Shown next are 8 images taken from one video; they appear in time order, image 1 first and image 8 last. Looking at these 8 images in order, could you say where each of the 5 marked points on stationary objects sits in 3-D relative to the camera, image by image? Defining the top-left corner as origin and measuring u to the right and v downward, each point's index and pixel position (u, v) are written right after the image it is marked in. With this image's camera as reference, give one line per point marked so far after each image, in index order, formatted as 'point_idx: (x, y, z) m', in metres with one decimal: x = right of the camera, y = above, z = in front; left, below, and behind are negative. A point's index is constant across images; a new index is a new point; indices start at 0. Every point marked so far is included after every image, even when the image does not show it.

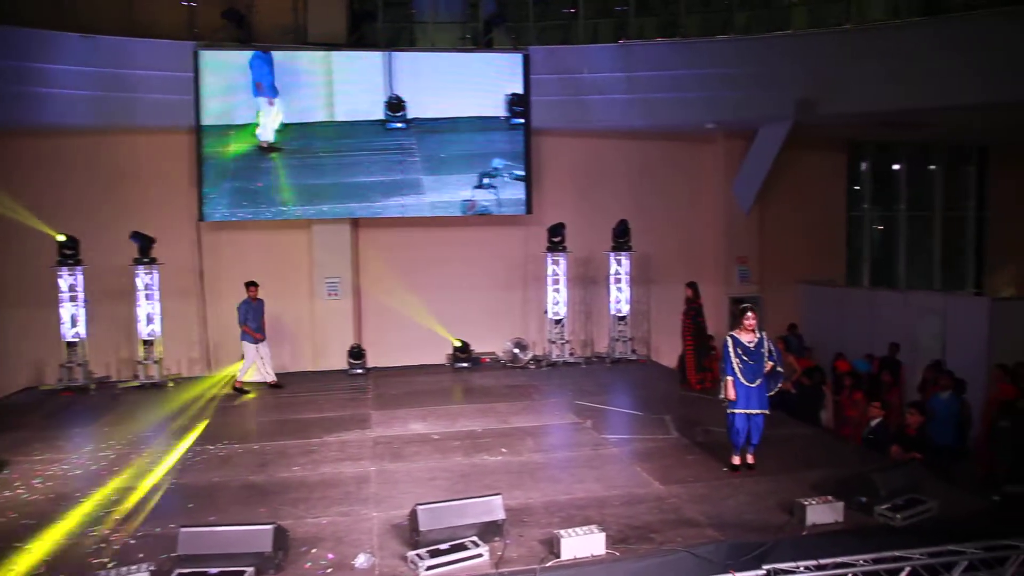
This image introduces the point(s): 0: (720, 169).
0: (+2.6, +1.8, +11.9) m
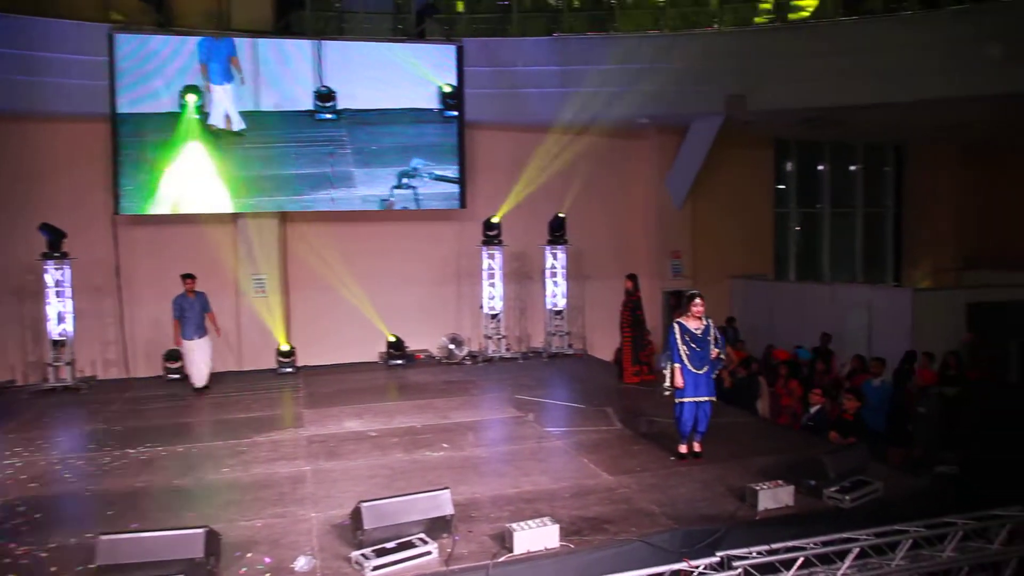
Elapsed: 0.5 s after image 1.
0: (+2.2, +2.0, +12.0) m
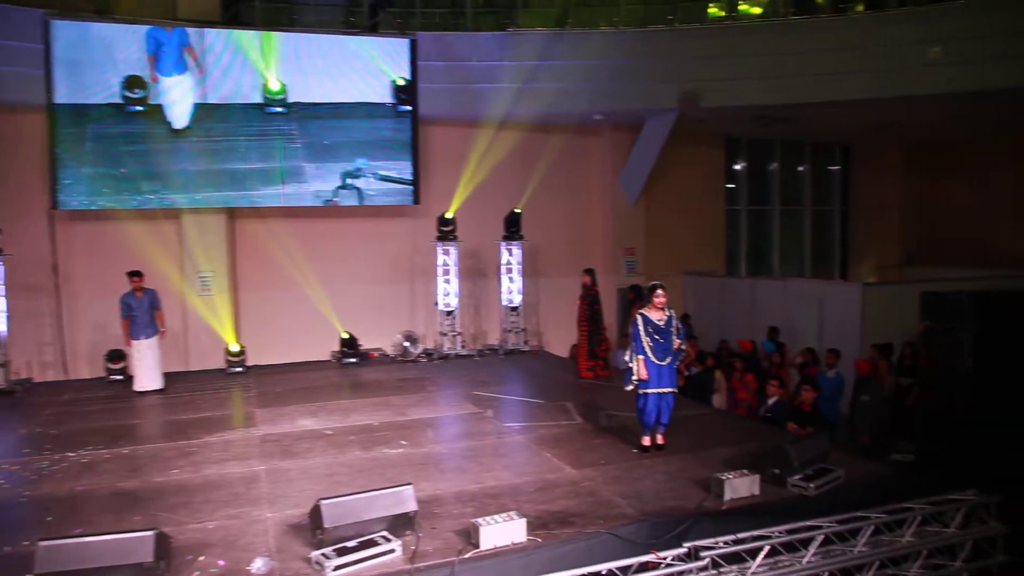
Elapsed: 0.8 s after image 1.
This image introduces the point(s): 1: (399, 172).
0: (+1.5, +2.0, +12.0) m
1: (-1.5, +1.4, +10.0) m
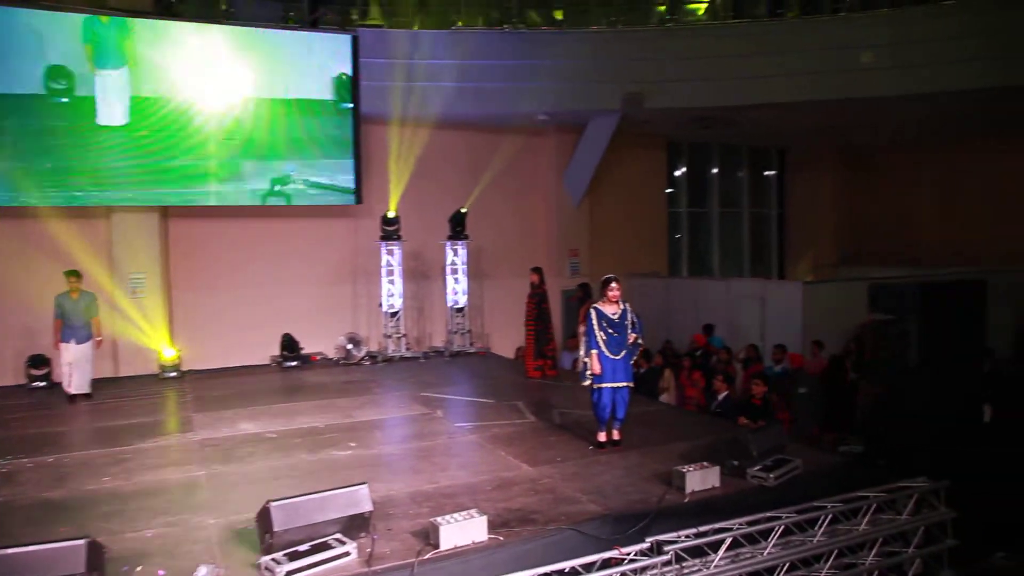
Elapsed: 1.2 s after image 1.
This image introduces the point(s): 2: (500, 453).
0: (+0.6, +2.0, +12.0) m
1: (-2.2, +1.4, +9.7) m
2: (-0.1, -1.0, +4.6) m
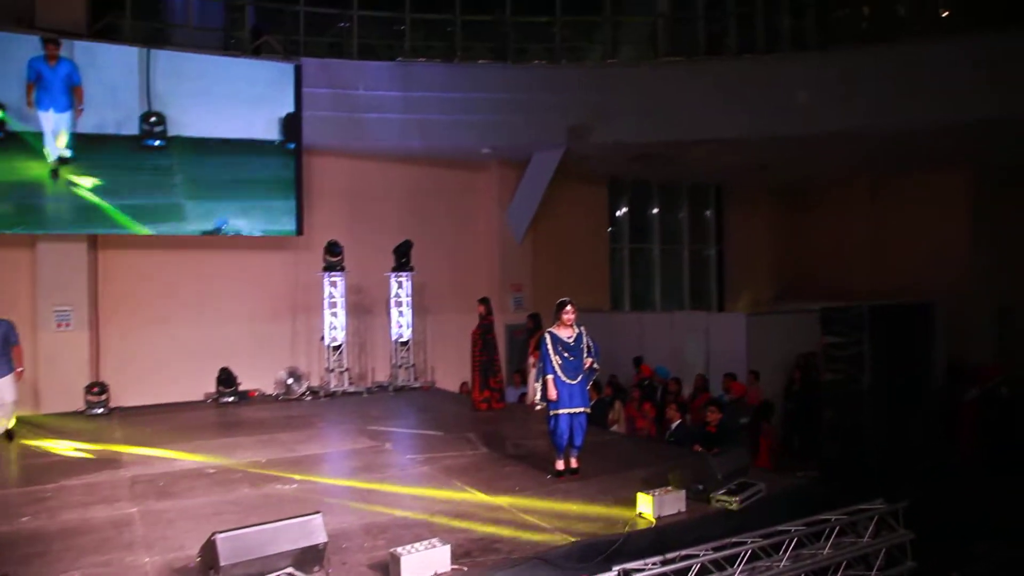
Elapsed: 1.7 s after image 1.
0: (-0.3, +1.5, +12.0) m
1: (-2.9, +0.9, +9.5) m
2: (-0.3, -1.1, +4.4) m
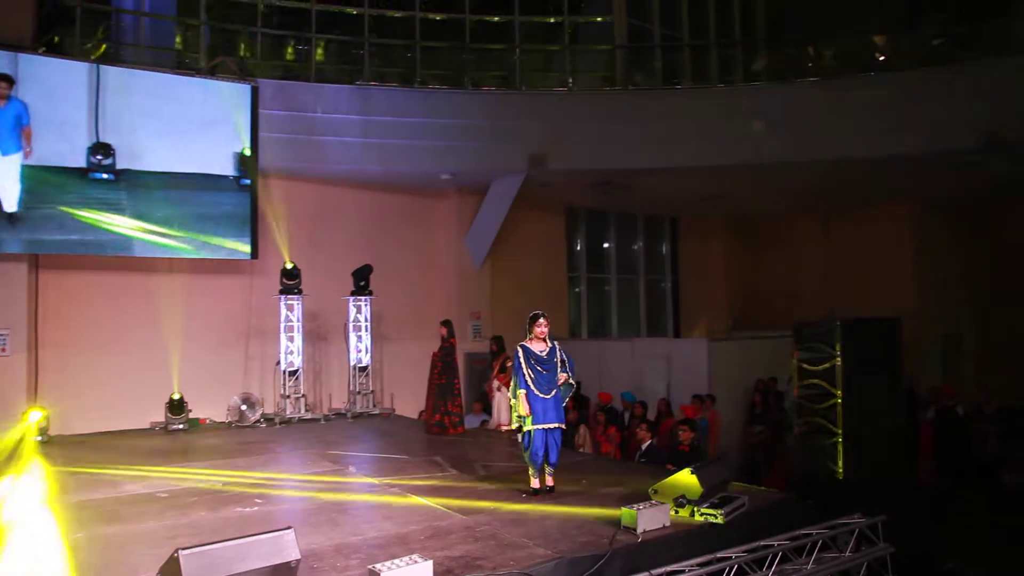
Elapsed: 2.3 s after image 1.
0: (-0.9, +1.1, +11.9) m
1: (-3.4, +0.6, +9.2) m
2: (-0.5, -1.2, +4.2) m
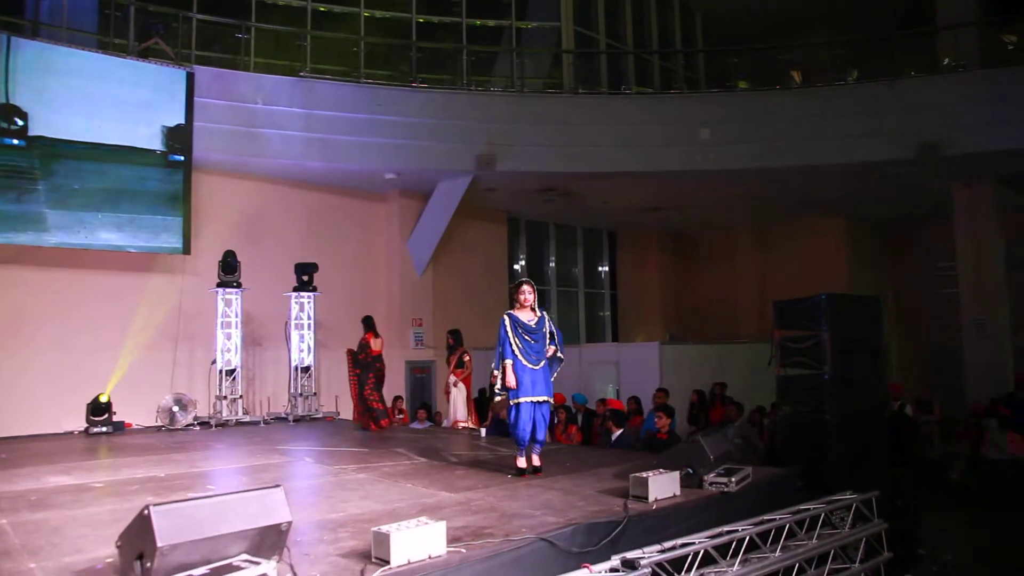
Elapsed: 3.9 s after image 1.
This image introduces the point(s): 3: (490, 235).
0: (-1.7, +1.0, +11.5) m
1: (-3.9, +0.7, +8.5) m
2: (-0.5, -1.0, +3.8) m
3: (-0.3, +0.9, +13.1) m
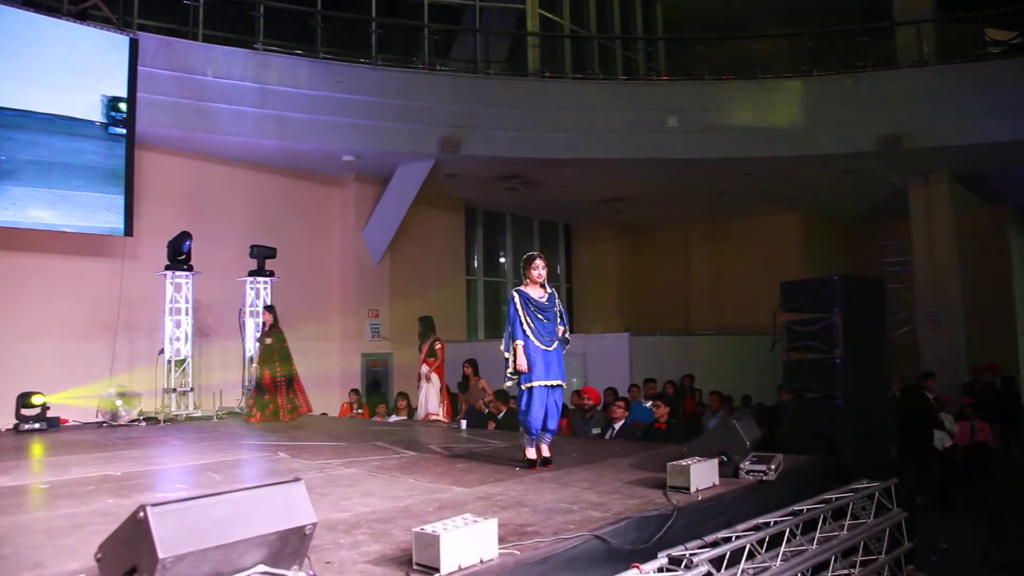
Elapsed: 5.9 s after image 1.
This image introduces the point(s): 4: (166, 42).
0: (-2.3, +1.1, +10.9) m
1: (-4.2, +0.8, +7.8) m
2: (-0.5, -0.9, +3.4) m
3: (-1.0, +1.1, +12.6) m
4: (-4.1, +2.9, +8.9) m
